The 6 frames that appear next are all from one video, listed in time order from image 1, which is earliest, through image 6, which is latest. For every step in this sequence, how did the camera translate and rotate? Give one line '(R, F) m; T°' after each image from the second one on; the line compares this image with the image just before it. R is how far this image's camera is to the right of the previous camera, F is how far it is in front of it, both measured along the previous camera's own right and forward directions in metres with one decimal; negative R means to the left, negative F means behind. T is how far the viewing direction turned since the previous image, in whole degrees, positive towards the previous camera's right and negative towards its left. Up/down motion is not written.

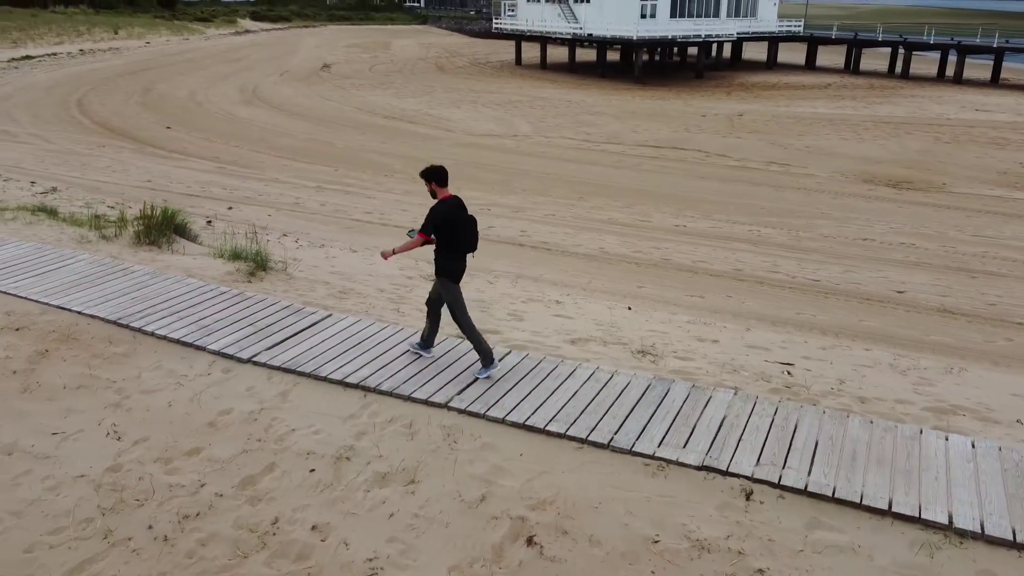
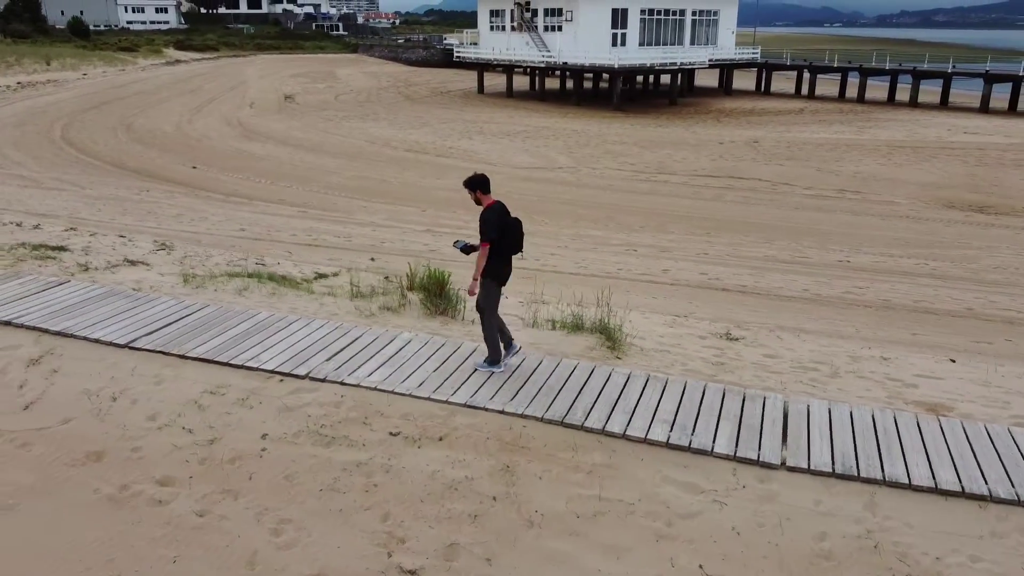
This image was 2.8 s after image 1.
(-3.6, +1.1) m; +6°
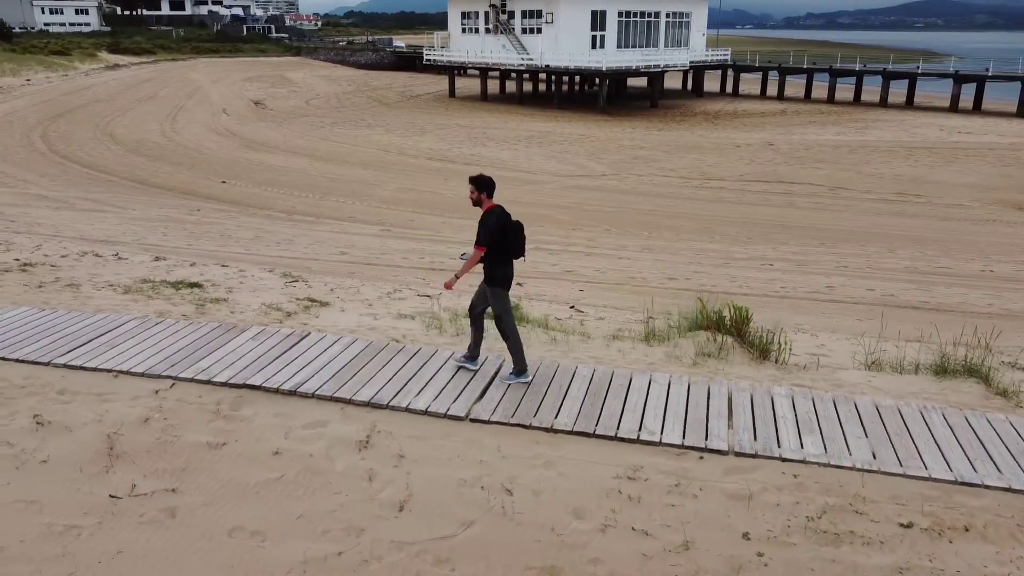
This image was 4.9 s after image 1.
(-2.8, +1.0) m; +5°
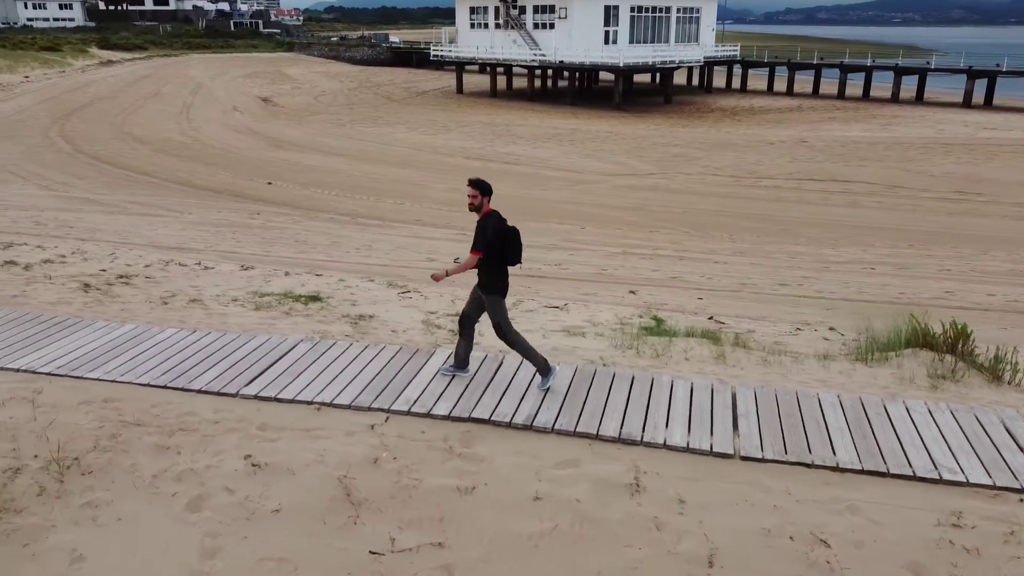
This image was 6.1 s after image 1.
(-1.5, +0.5) m; +1°
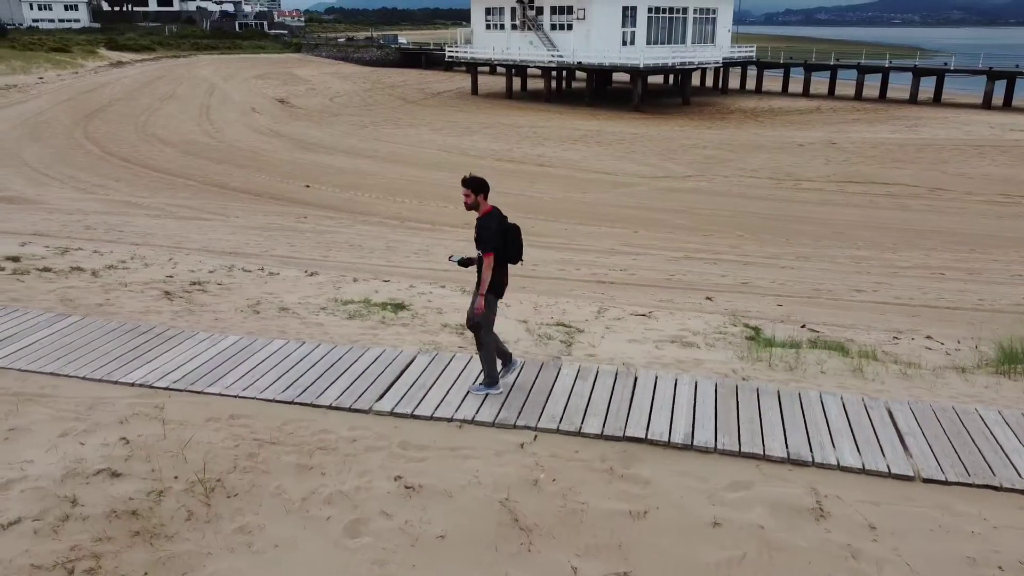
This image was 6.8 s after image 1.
(-0.8, +0.2) m; 0°
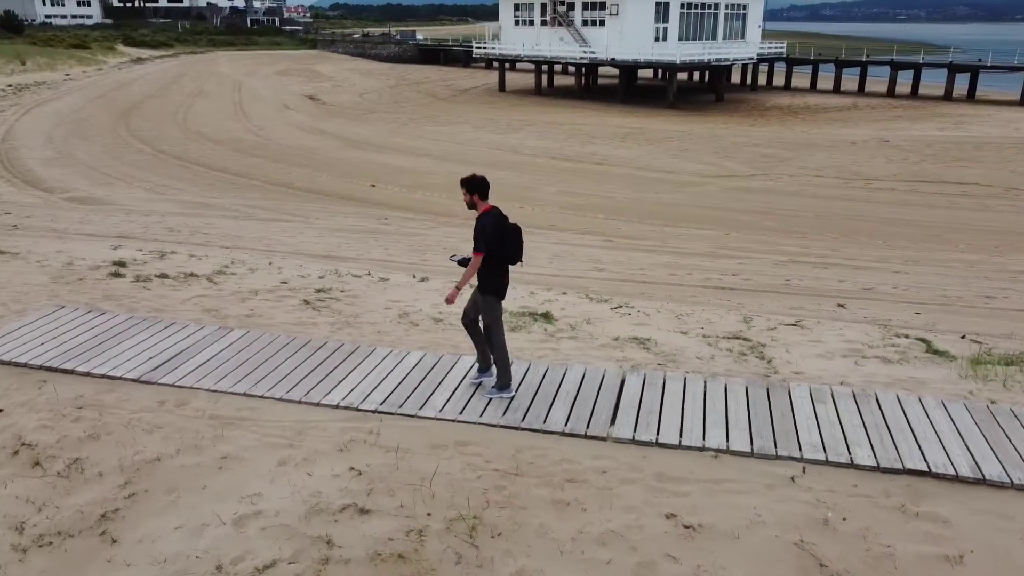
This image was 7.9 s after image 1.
(-1.3, +0.3) m; 0°
